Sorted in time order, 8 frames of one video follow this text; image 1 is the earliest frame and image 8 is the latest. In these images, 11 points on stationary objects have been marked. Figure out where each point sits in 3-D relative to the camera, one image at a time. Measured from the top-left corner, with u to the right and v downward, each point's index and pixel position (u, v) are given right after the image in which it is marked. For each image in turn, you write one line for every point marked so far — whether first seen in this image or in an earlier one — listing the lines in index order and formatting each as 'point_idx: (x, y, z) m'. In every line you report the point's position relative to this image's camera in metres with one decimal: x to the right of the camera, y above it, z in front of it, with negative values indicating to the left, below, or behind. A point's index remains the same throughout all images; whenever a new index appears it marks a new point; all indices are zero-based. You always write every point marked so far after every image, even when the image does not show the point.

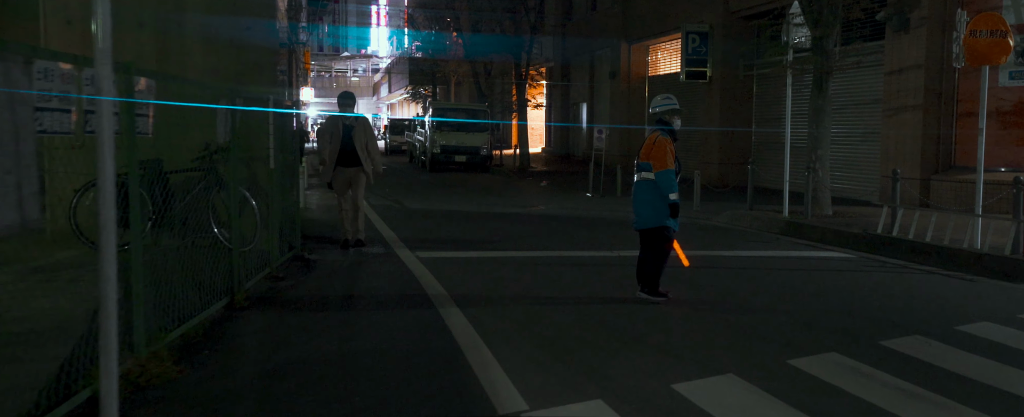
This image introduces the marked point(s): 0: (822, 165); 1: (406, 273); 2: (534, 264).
0: (+5.9, +0.8, +16.1) m
1: (-1.2, -0.7, +9.1) m
2: (+0.2, -0.7, +10.1) m
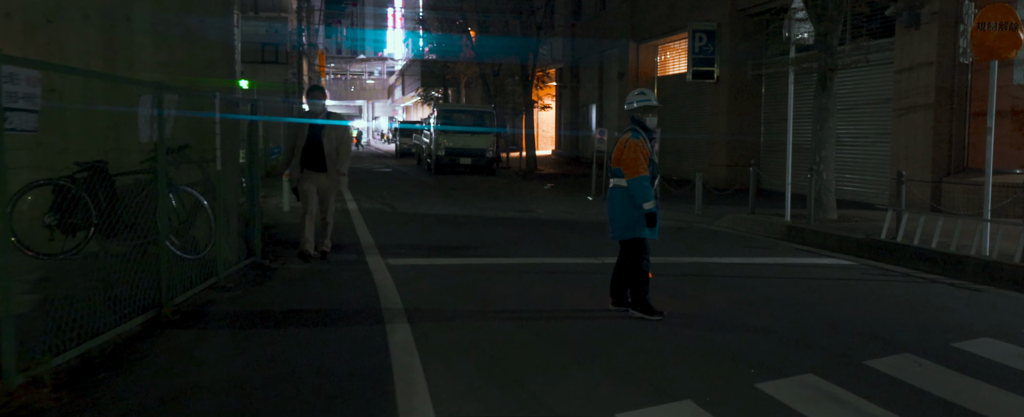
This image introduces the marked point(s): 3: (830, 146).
0: (+5.7, +0.8, +15.4) m
1: (-1.5, -0.8, +8.5) m
2: (-0.1, -0.7, +9.5) m
3: (+5.8, +1.1, +15.4) m
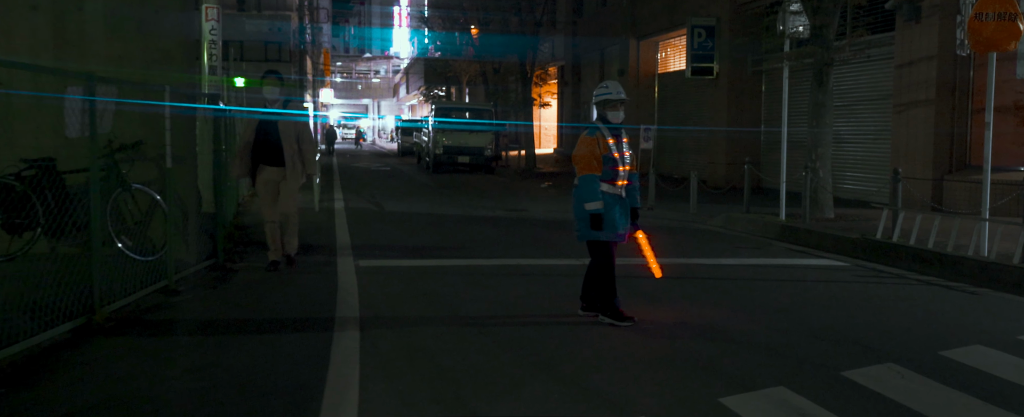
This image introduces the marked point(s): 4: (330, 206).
0: (+5.5, +0.8, +15.0) m
1: (-1.8, -0.8, +8.2) m
2: (-0.4, -0.7, +9.1) m
3: (+5.6, +1.1, +15.0) m
4: (-3.8, 0.0, +17.9) m
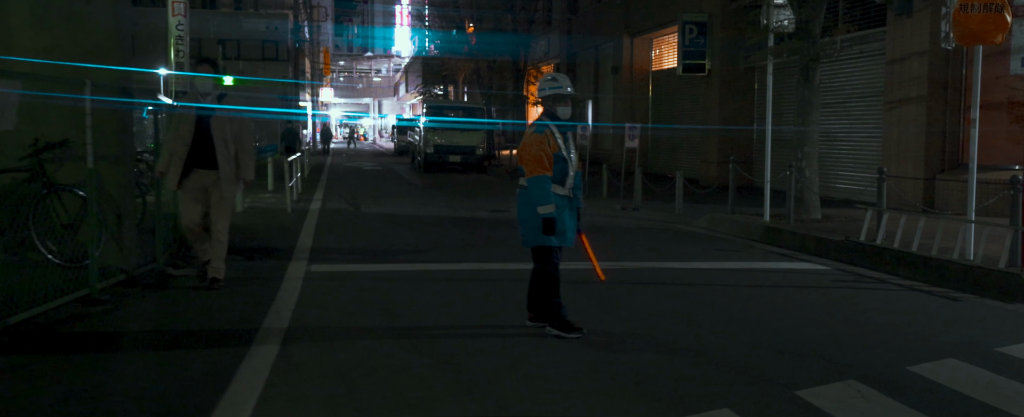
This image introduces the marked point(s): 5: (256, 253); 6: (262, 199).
0: (+5.1, +0.8, +14.5) m
1: (-2.2, -0.8, +7.7) m
2: (-0.8, -0.7, +8.6) m
3: (+5.1, +1.1, +14.5) m
4: (-4.2, 0.0, +17.5) m
5: (-3.2, -0.5, +10.5) m
6: (-5.5, +0.2, +18.9) m
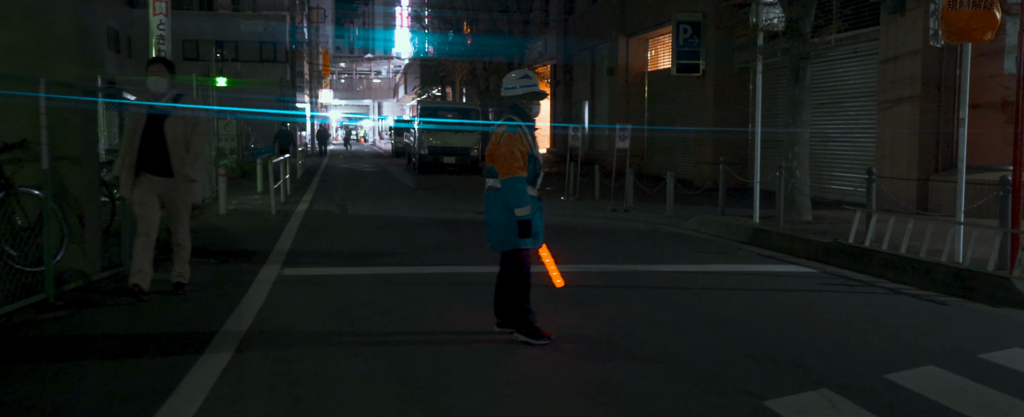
0: (+4.8, +0.7, +14.3) m
1: (-2.5, -0.8, +7.5) m
2: (-1.1, -0.8, +8.4) m
3: (+4.9, +1.1, +14.3) m
4: (-4.5, 0.0, +17.3) m
5: (-3.4, -0.6, +10.3) m
6: (-5.8, +0.2, +18.7) m
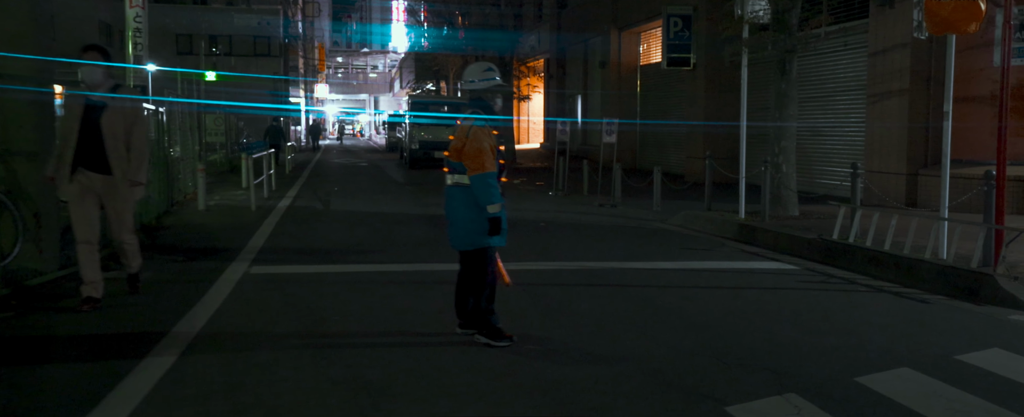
0: (+4.5, +0.8, +14.1) m
1: (-2.8, -0.8, +7.3) m
2: (-1.3, -0.7, +8.2) m
3: (+4.6, +1.2, +14.0) m
4: (-4.8, +0.1, +17.1) m
5: (-3.7, -0.5, +10.0) m
6: (-6.1, +0.3, +18.4) m
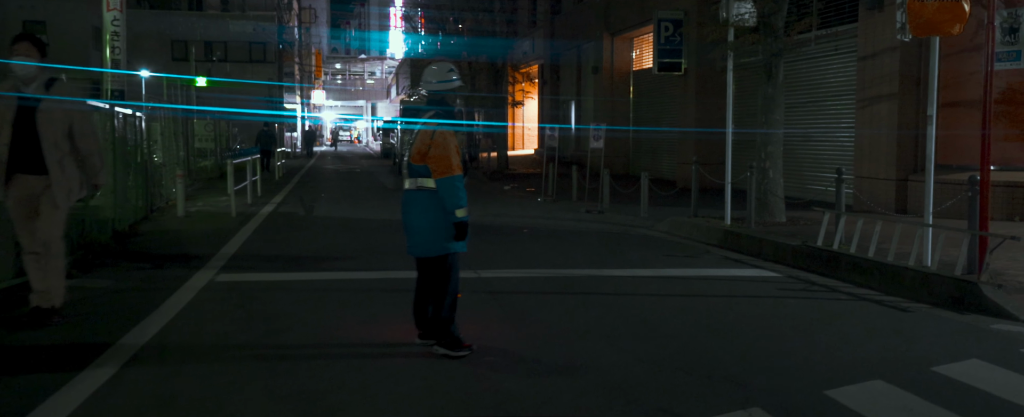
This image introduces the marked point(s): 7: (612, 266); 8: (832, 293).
0: (+4.2, +0.7, +13.8) m
1: (-3.0, -0.8, +7.1) m
2: (-1.6, -0.8, +8.0) m
3: (+4.3, +1.1, +13.8) m
4: (-5.1, 0.0, +16.8) m
5: (-4.0, -0.6, +9.8) m
6: (-6.4, +0.1, +18.2) m
7: (+1.2, -0.7, +10.3) m
8: (+3.3, -0.9, +8.8) m
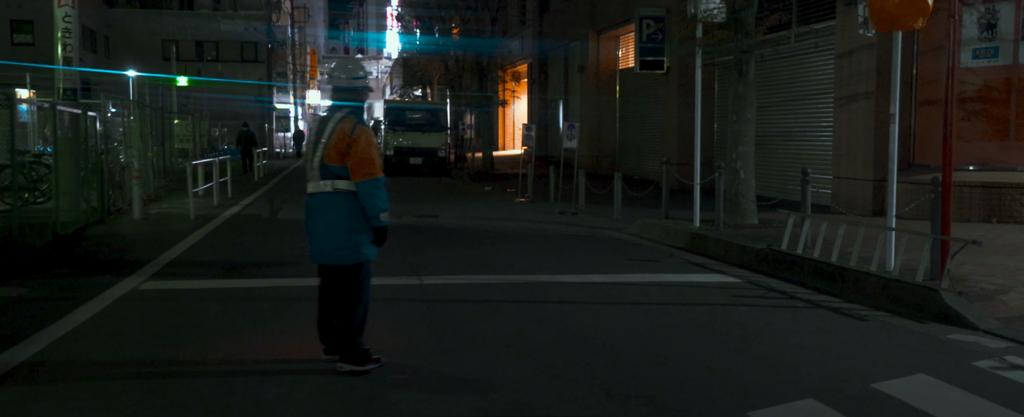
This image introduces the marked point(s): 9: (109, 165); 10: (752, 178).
0: (+3.7, +0.7, +13.4) m
1: (-3.6, -0.9, +6.7) m
2: (-2.2, -0.8, +7.6) m
3: (+3.7, +1.1, +13.4) m
4: (-5.6, -0.1, +16.4) m
5: (-4.5, -0.6, +9.4) m
6: (-6.9, +0.1, +17.8) m
7: (+0.6, -0.7, +9.9) m
8: (+2.7, -0.9, +8.4) m
9: (-7.4, +0.8, +15.5) m
10: (+3.8, +0.5, +13.6) m
